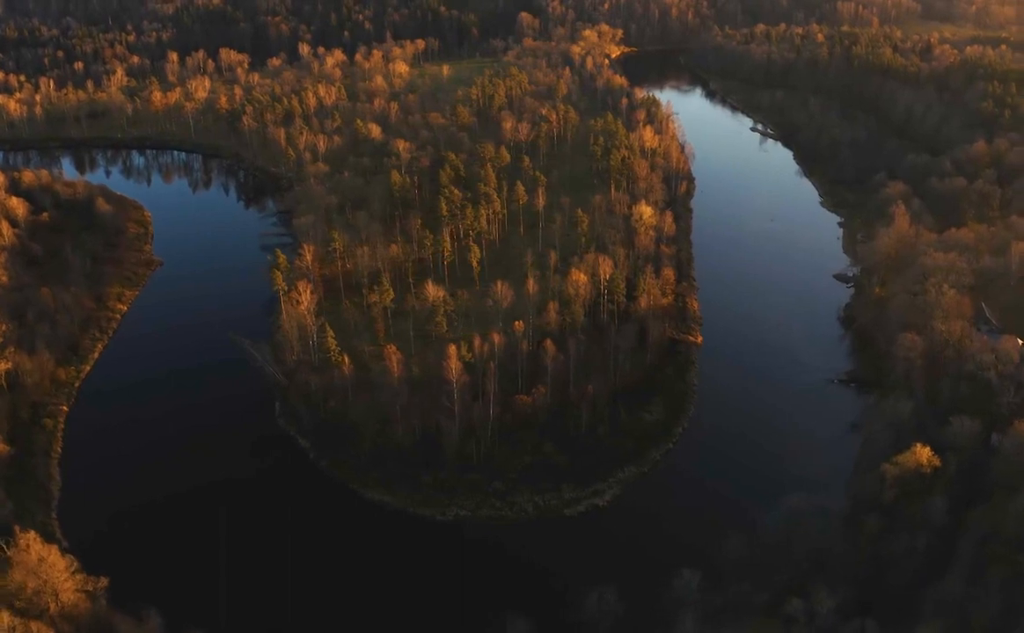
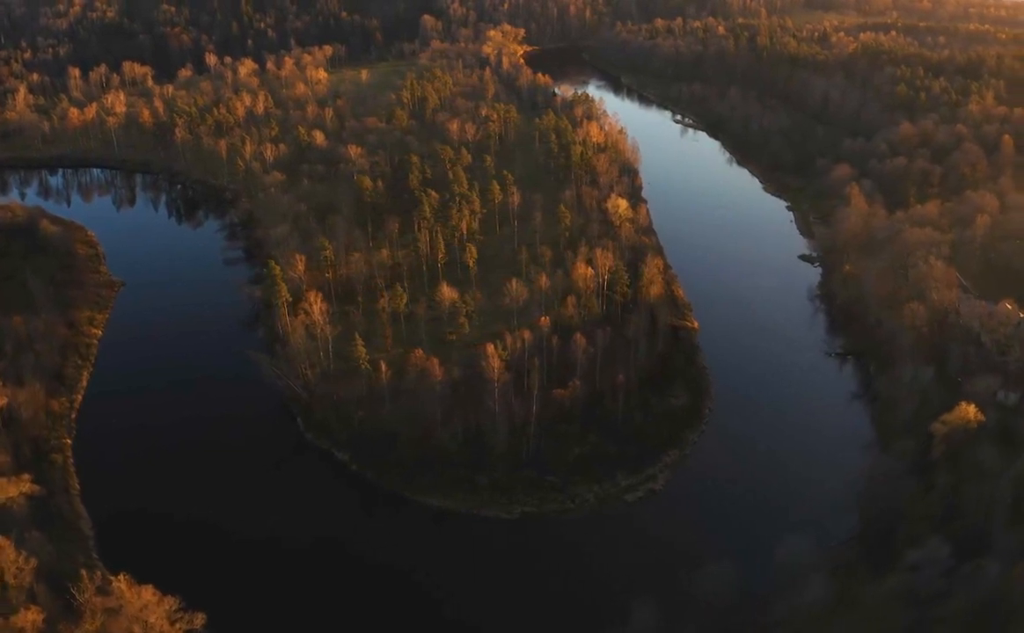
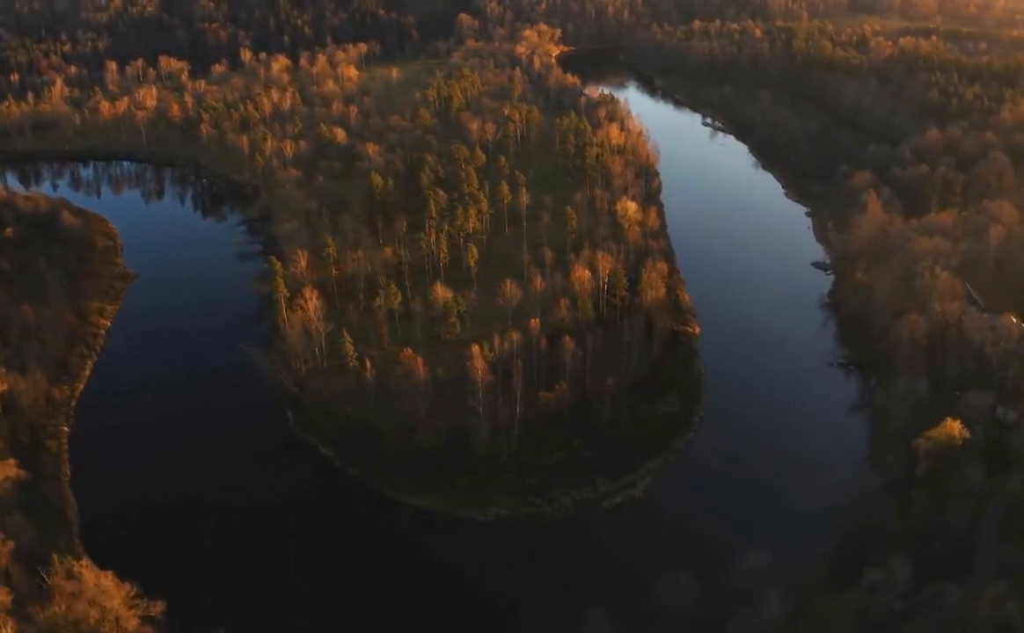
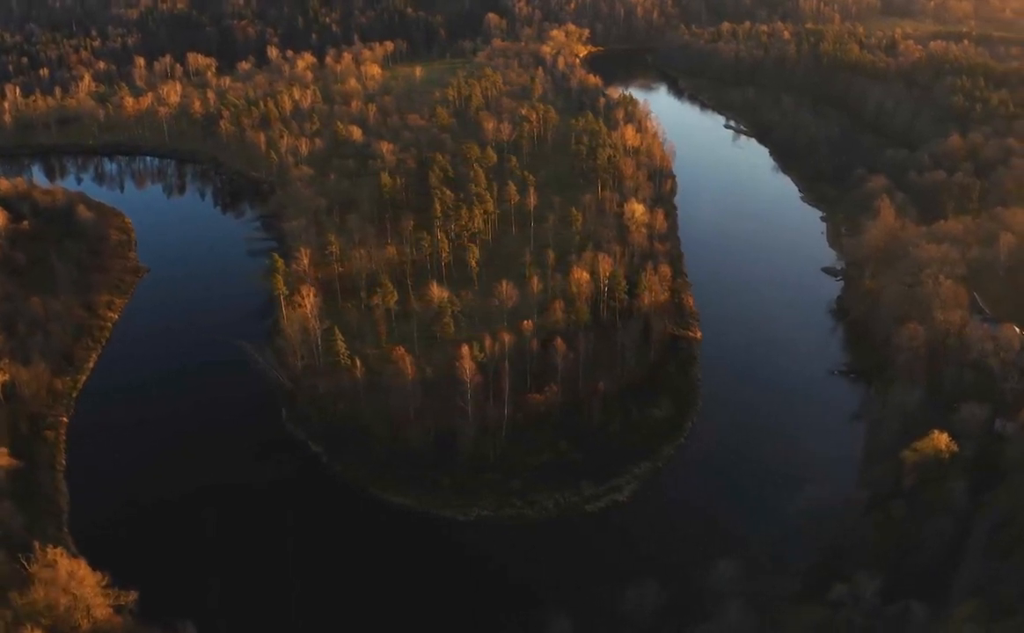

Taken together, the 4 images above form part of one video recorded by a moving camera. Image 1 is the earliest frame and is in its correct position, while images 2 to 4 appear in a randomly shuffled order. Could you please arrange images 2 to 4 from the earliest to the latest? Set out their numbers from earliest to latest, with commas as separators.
4, 3, 2
